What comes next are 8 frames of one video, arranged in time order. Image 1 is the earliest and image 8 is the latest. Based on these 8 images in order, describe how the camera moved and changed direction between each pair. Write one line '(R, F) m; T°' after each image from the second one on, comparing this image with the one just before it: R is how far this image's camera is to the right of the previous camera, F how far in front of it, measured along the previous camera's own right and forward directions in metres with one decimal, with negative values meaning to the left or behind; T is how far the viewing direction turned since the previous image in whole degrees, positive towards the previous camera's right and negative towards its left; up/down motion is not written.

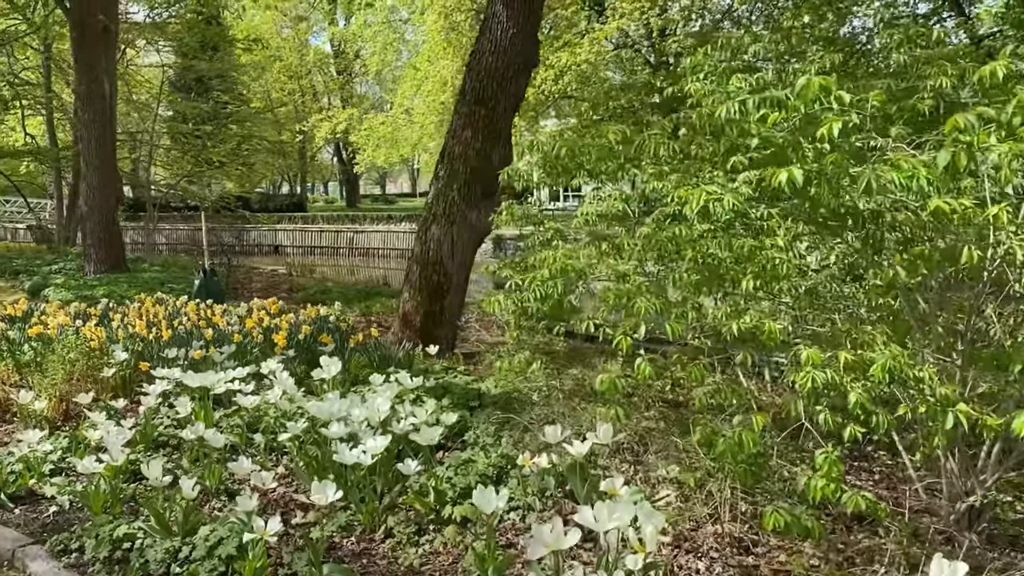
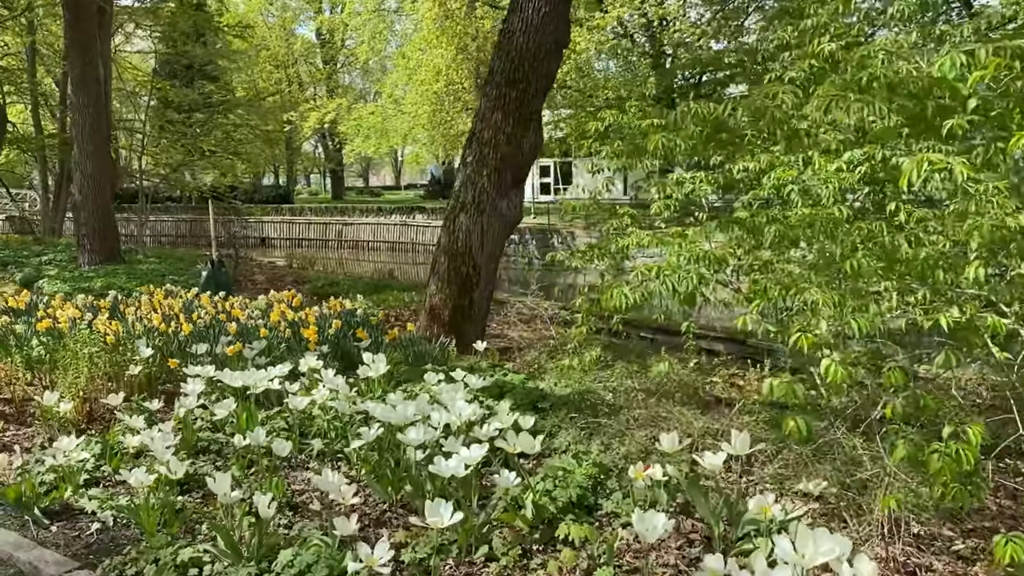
(-0.4, +0.4) m; +1°
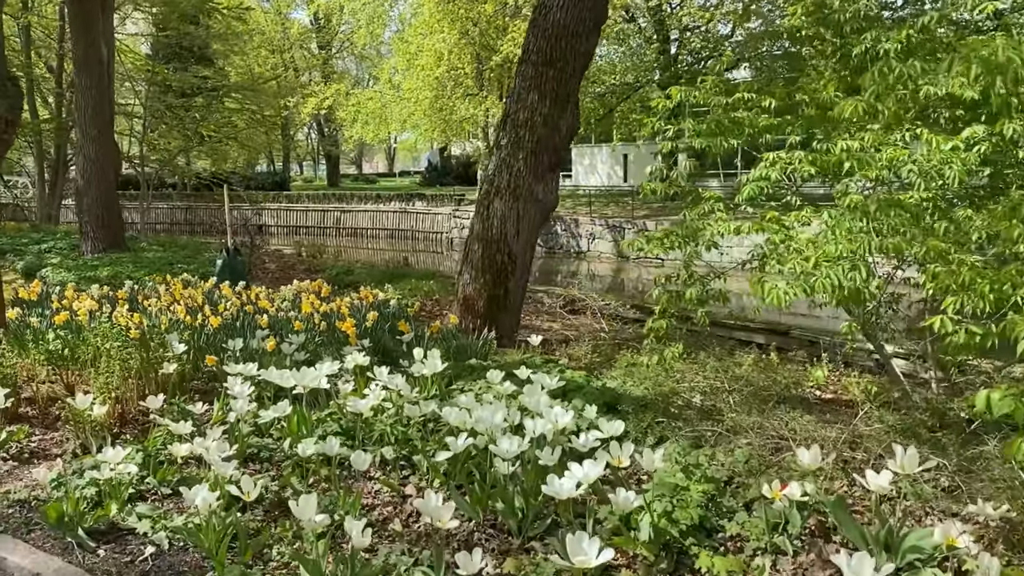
(-0.4, +0.4) m; +1°
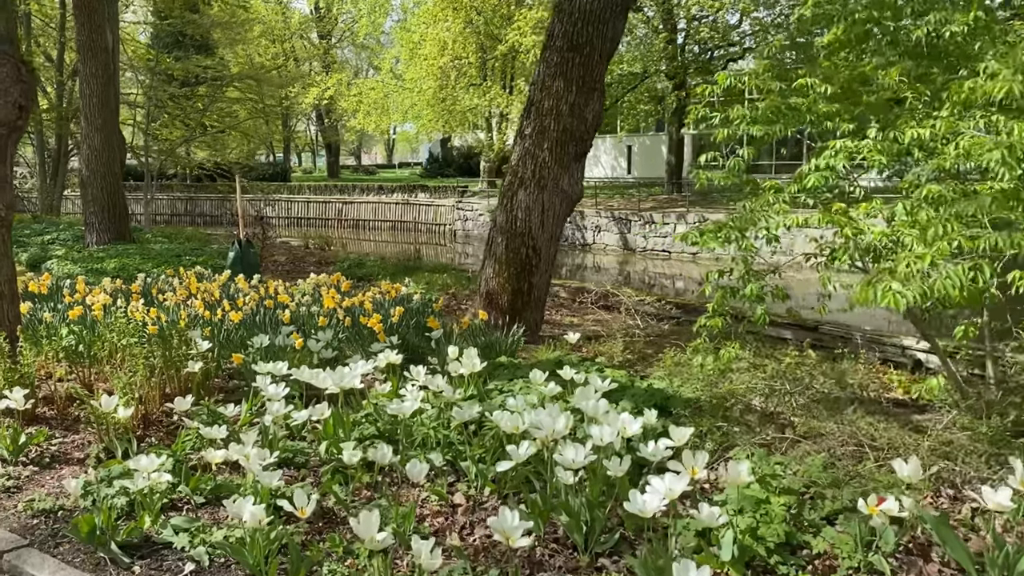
(-0.2, +0.2) m; 0°
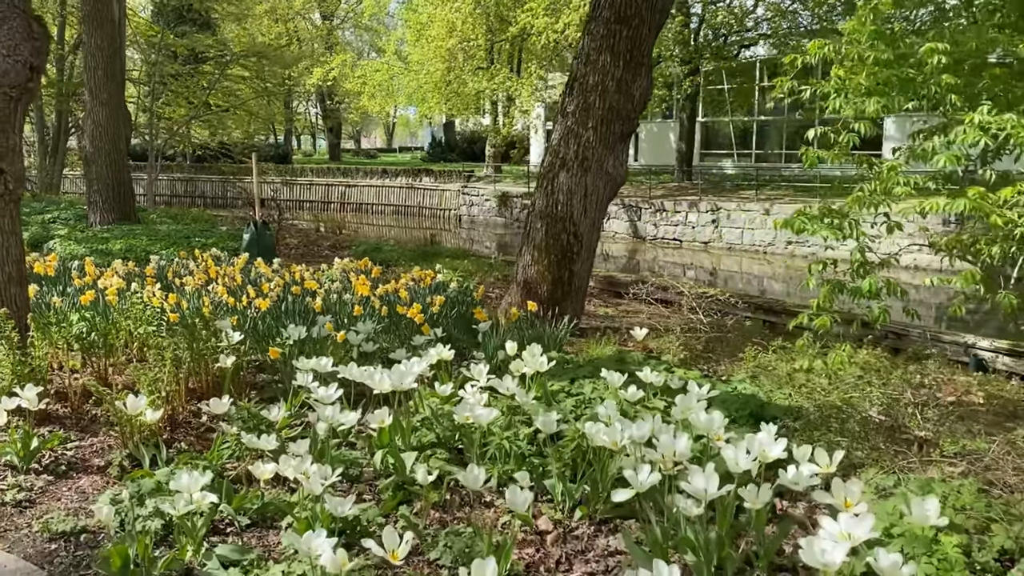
(-0.3, +0.4) m; 0°
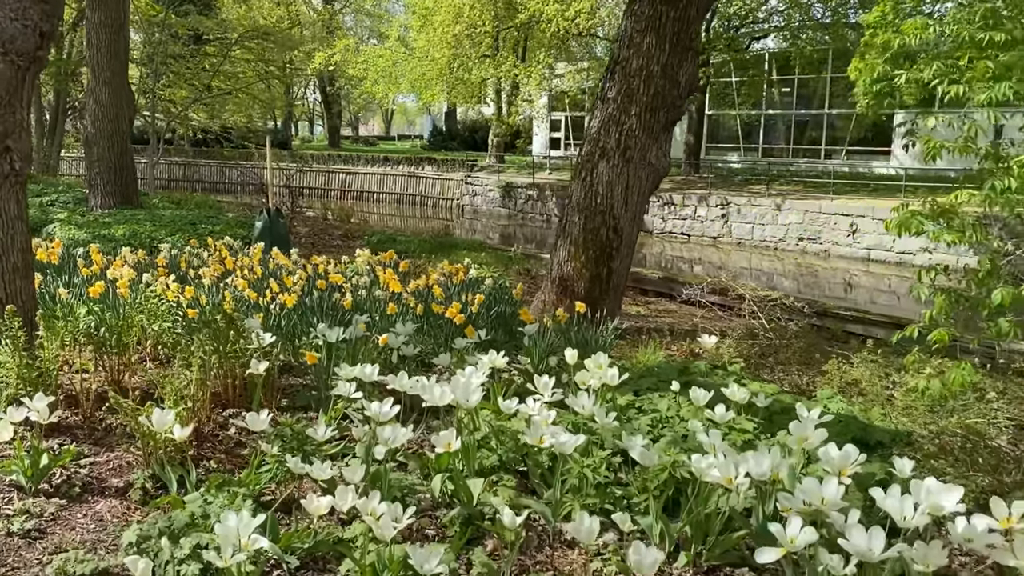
(-0.3, +0.4) m; 0°
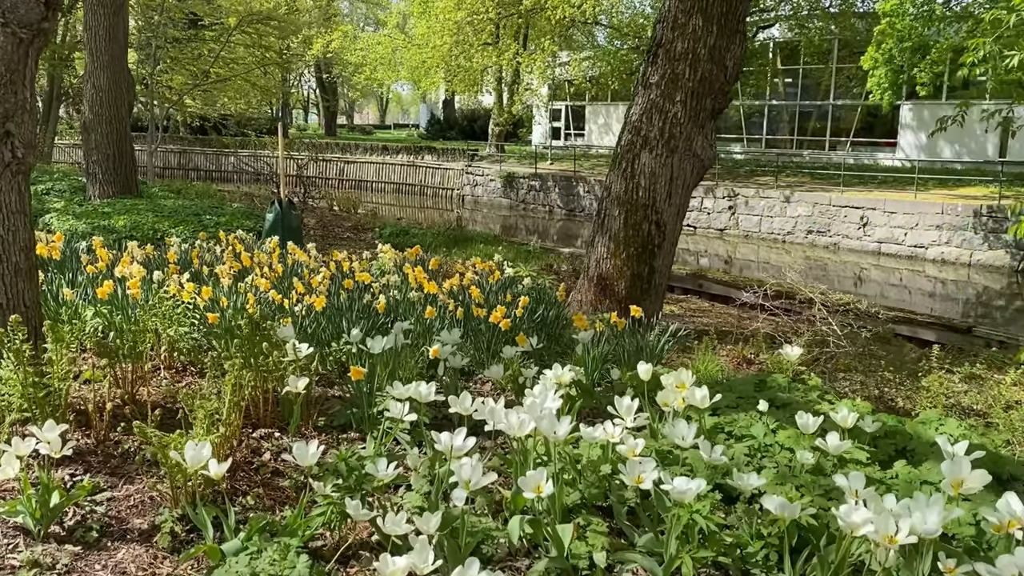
(-0.3, +0.4) m; 0°
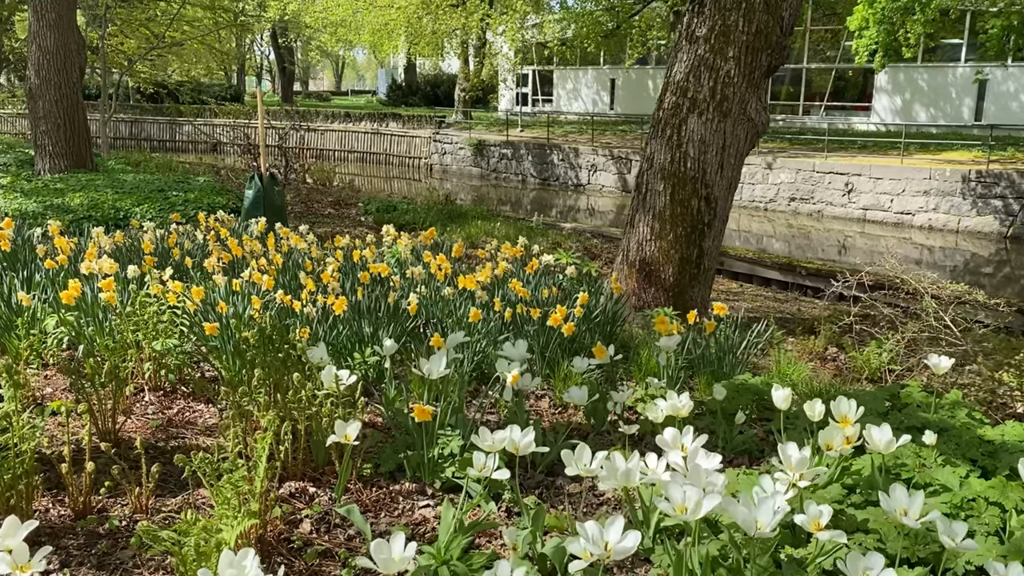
(-0.4, +0.7) m; +3°
